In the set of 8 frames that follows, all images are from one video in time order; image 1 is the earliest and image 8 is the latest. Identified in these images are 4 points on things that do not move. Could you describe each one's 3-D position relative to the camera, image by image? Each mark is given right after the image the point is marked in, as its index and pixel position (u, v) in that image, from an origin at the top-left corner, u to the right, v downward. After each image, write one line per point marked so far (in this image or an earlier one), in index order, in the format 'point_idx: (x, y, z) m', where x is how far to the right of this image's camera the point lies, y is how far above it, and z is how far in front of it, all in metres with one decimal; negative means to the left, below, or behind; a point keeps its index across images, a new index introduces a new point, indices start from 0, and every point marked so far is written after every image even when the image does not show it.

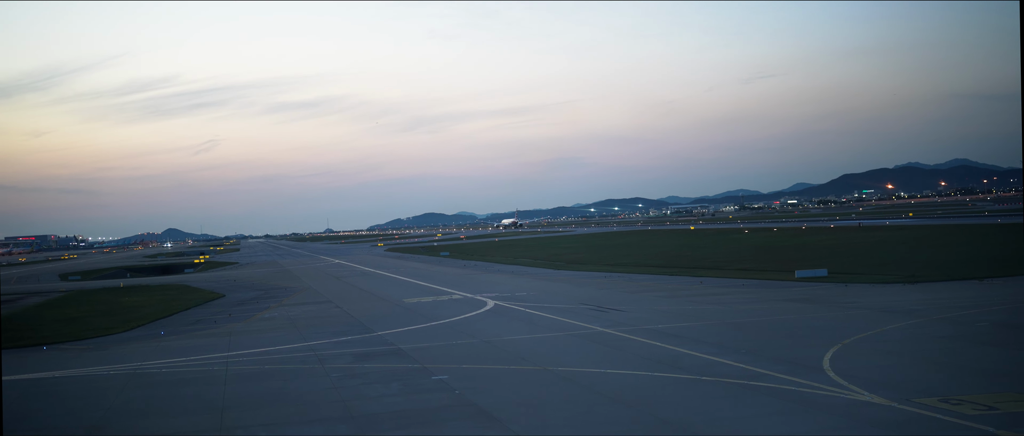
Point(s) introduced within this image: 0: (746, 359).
0: (+6.1, -3.7, +16.3) m
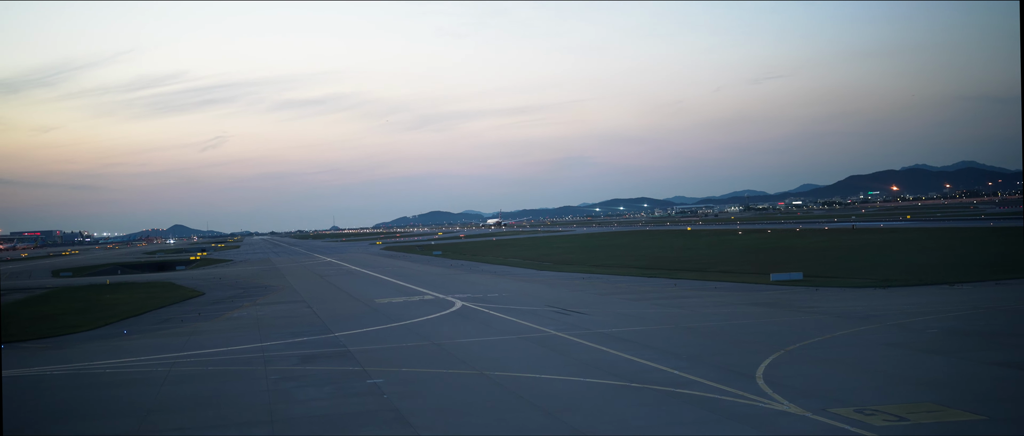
0: (+4.4, -3.8, +16.1) m
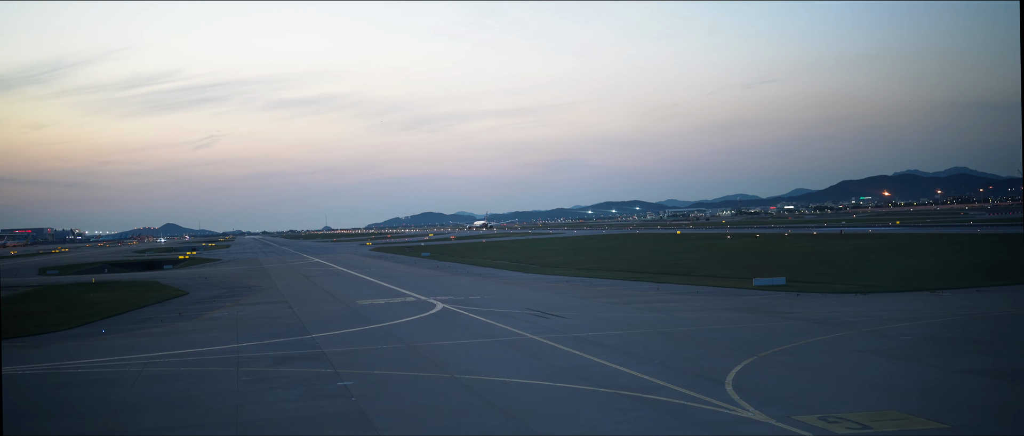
0: (+3.6, -4.0, +16.1) m
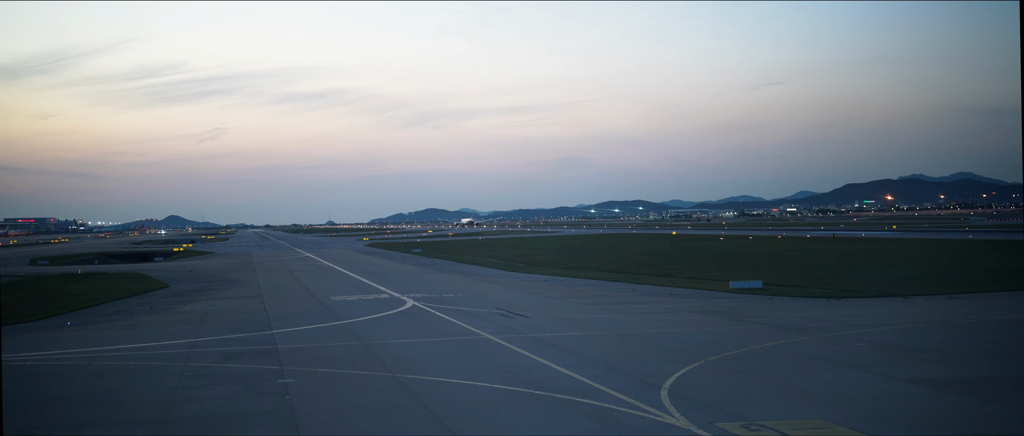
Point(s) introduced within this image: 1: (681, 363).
0: (+2.1, -4.0, +16.0) m
1: (+4.5, -3.9, +16.6) m
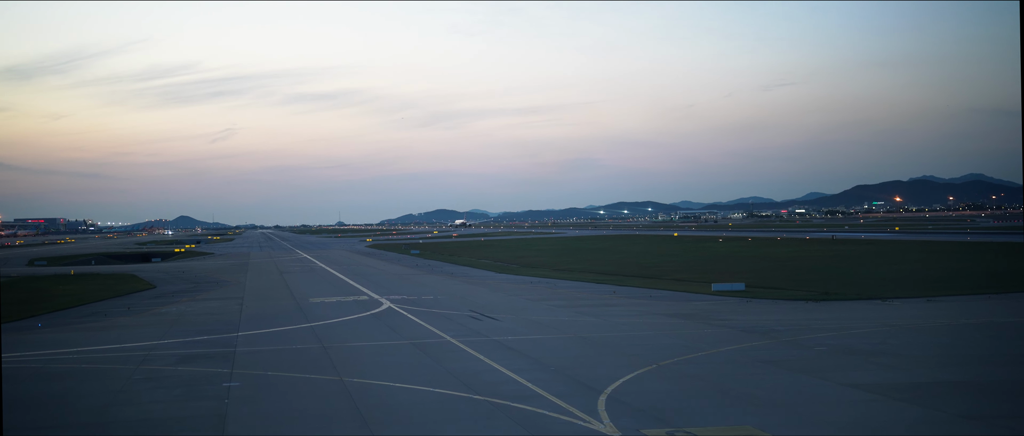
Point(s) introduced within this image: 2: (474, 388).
0: (+0.8, -4.1, +15.8) m
1: (+3.1, -4.0, +16.4) m
2: (-0.9, -4.1, +14.9) m
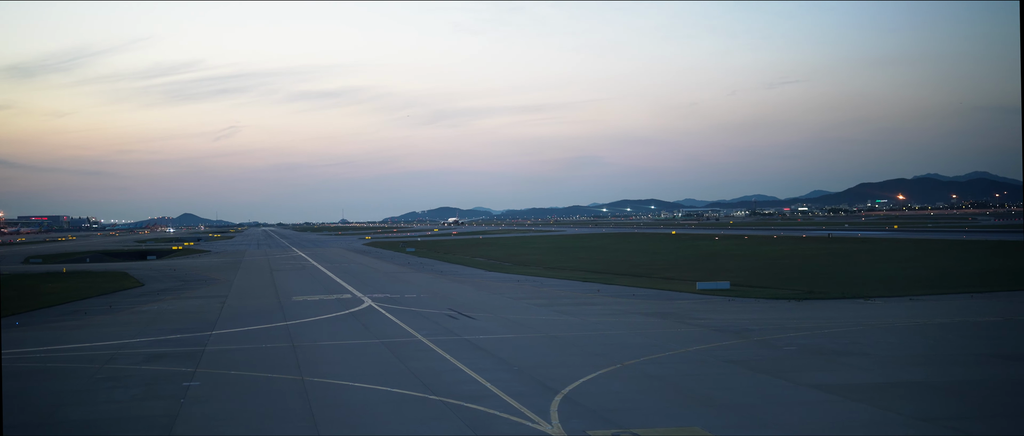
0: (-0.2, -4.0, +15.6) m
1: (+2.2, -3.9, +16.3) m
2: (-1.9, -4.1, +14.8) m
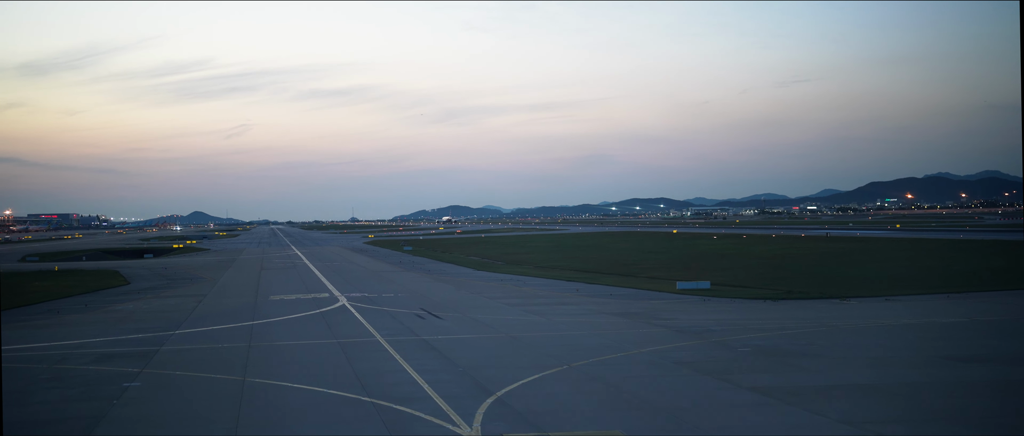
0: (-1.7, -4.0, +15.5) m
1: (+0.7, -3.9, +16.1) m
2: (-3.4, -4.0, +14.6) m
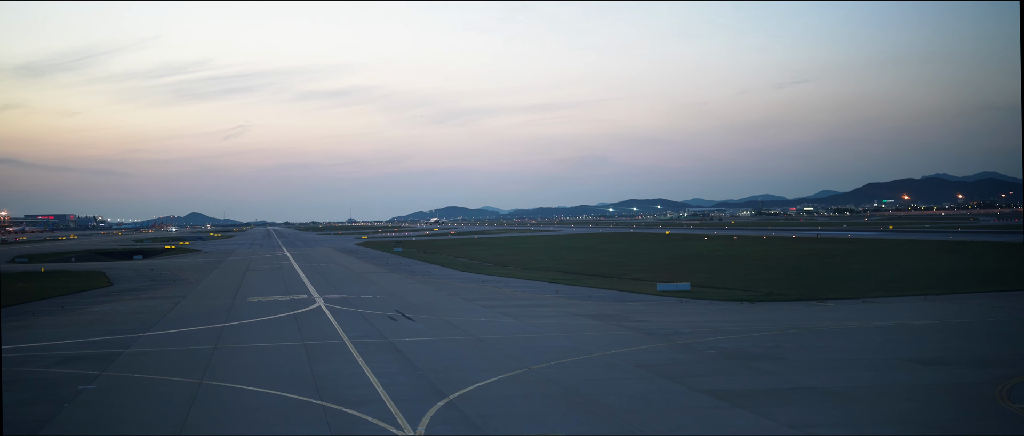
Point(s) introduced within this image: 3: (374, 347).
0: (-2.7, -4.1, +15.4) m
1: (-0.3, -4.0, +16.0) m
2: (-4.4, -4.1, +14.5) m
3: (-4.4, -4.1, +19.8) m
